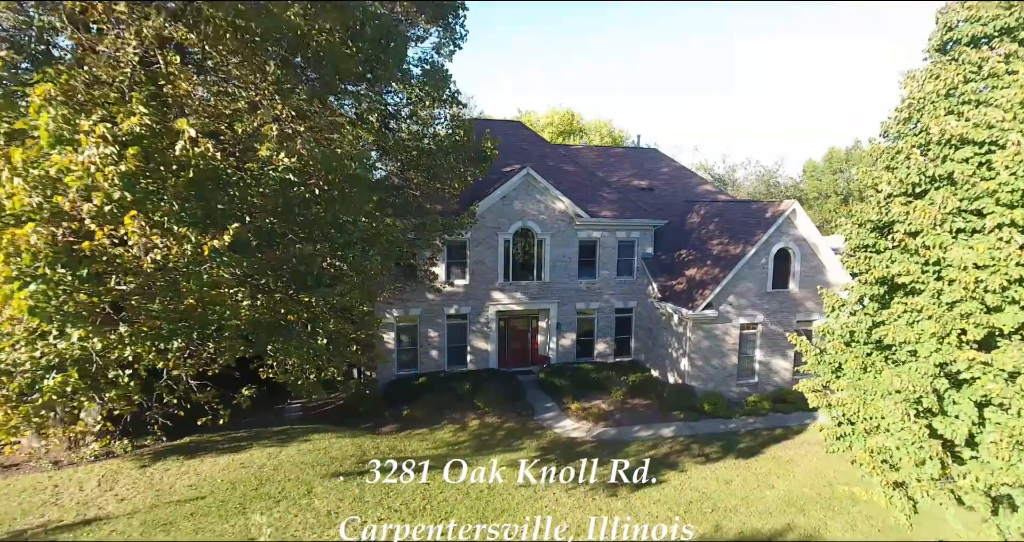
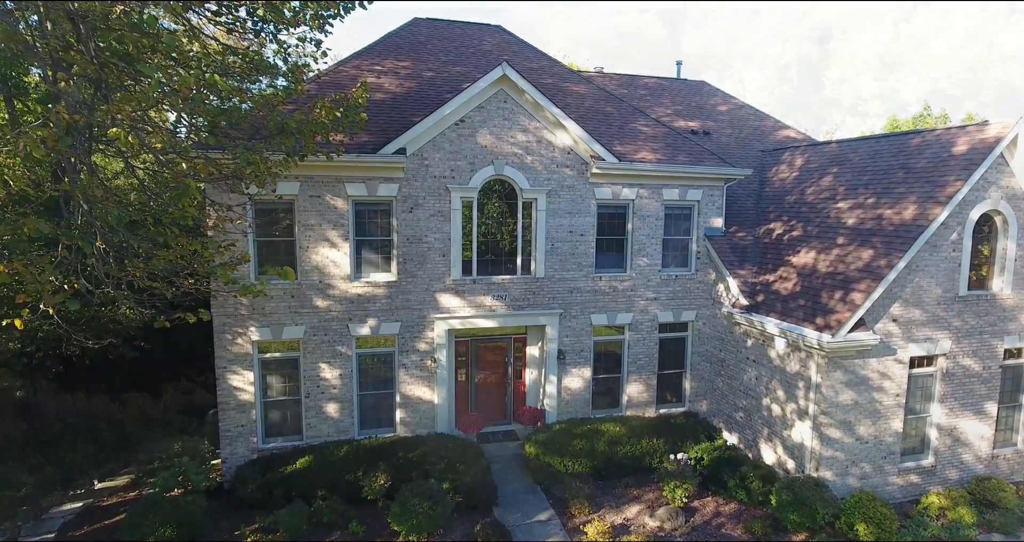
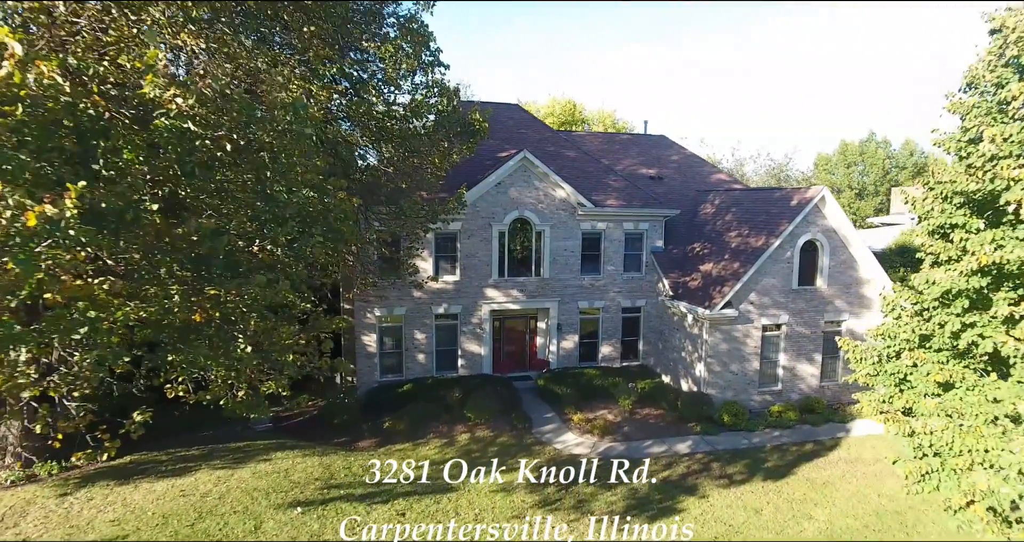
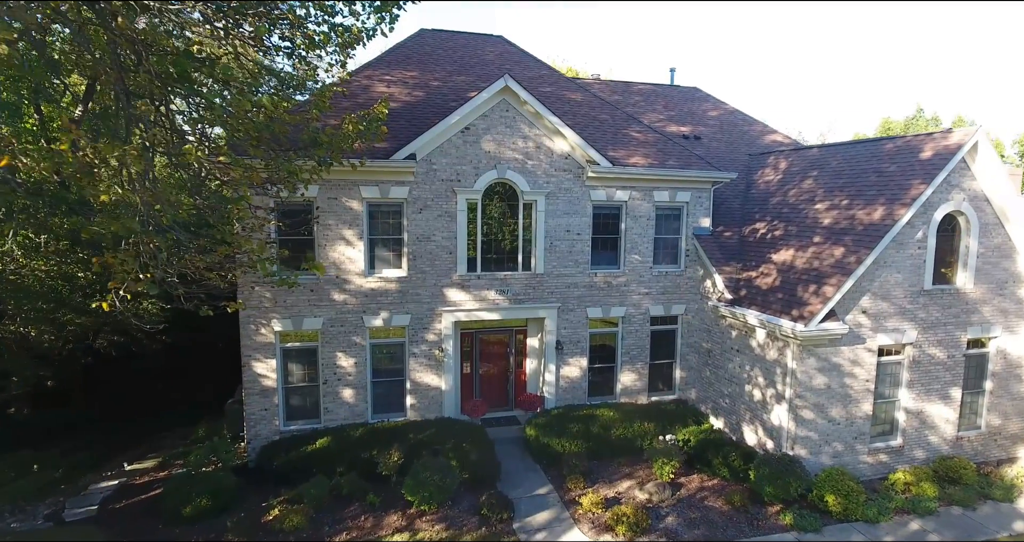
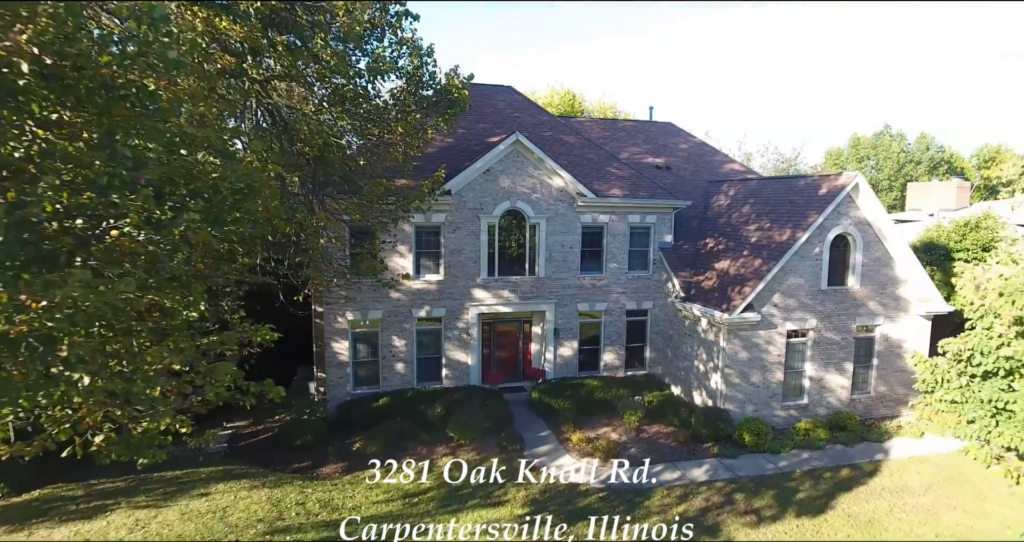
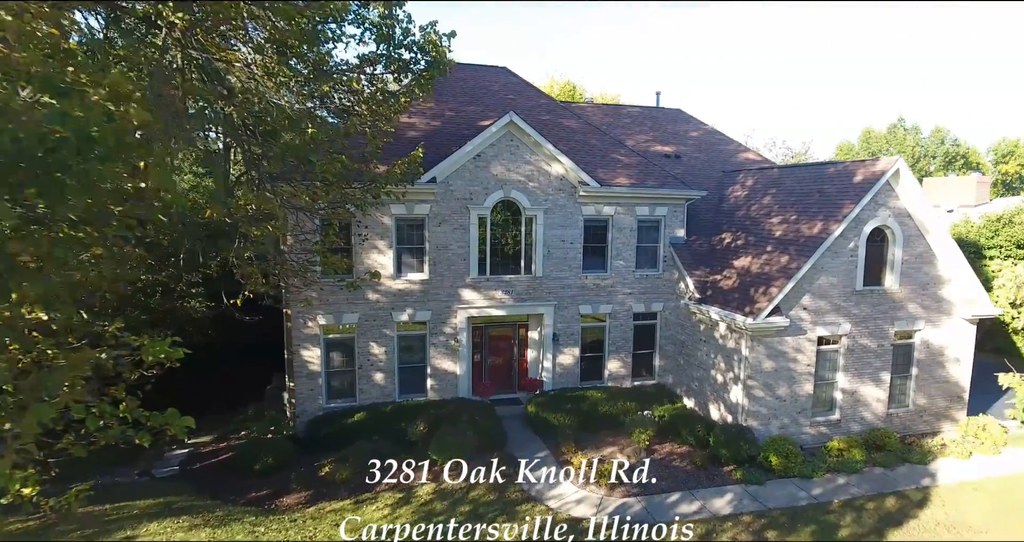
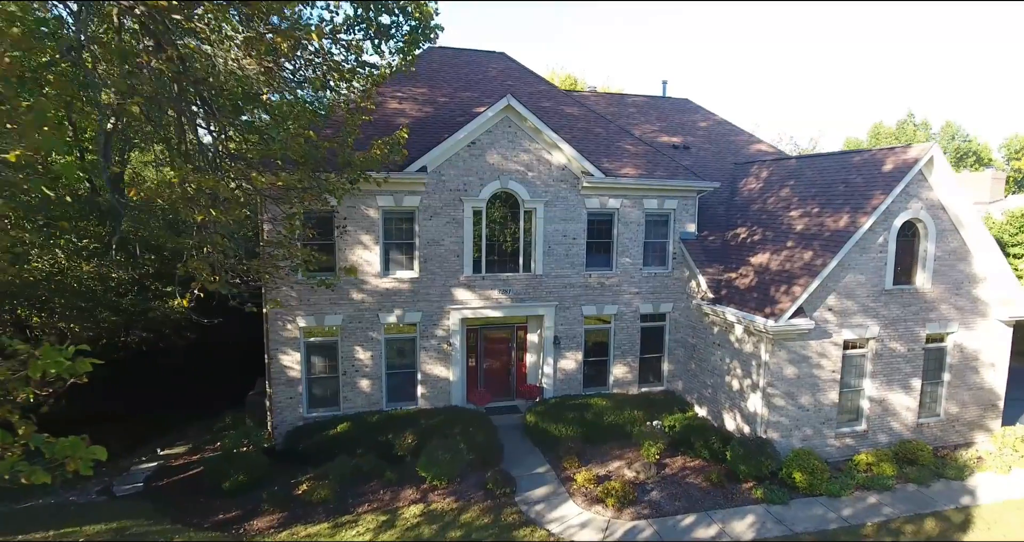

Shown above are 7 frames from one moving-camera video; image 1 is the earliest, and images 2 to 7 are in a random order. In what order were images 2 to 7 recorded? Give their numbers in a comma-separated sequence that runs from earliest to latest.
3, 5, 6, 7, 4, 2
